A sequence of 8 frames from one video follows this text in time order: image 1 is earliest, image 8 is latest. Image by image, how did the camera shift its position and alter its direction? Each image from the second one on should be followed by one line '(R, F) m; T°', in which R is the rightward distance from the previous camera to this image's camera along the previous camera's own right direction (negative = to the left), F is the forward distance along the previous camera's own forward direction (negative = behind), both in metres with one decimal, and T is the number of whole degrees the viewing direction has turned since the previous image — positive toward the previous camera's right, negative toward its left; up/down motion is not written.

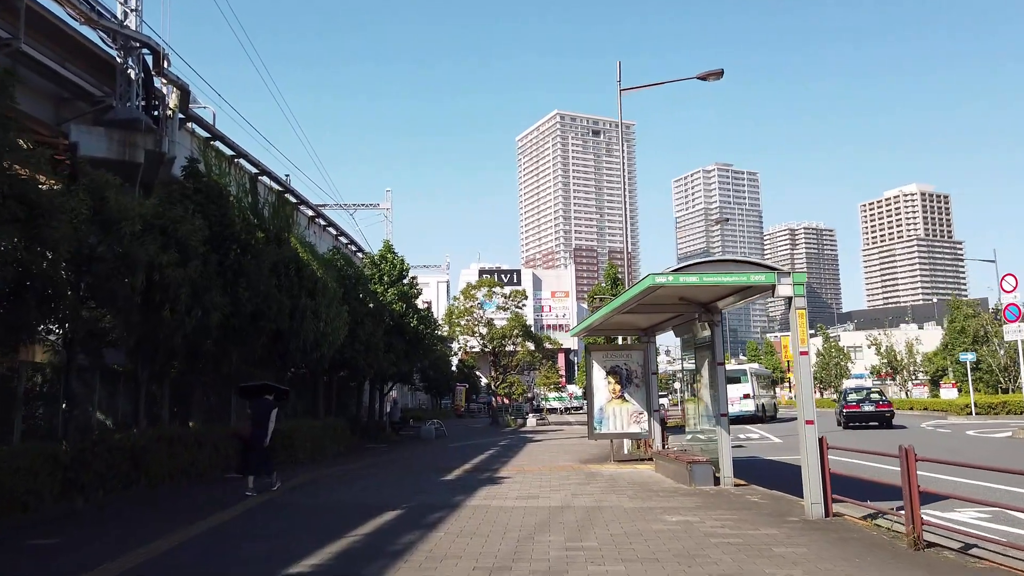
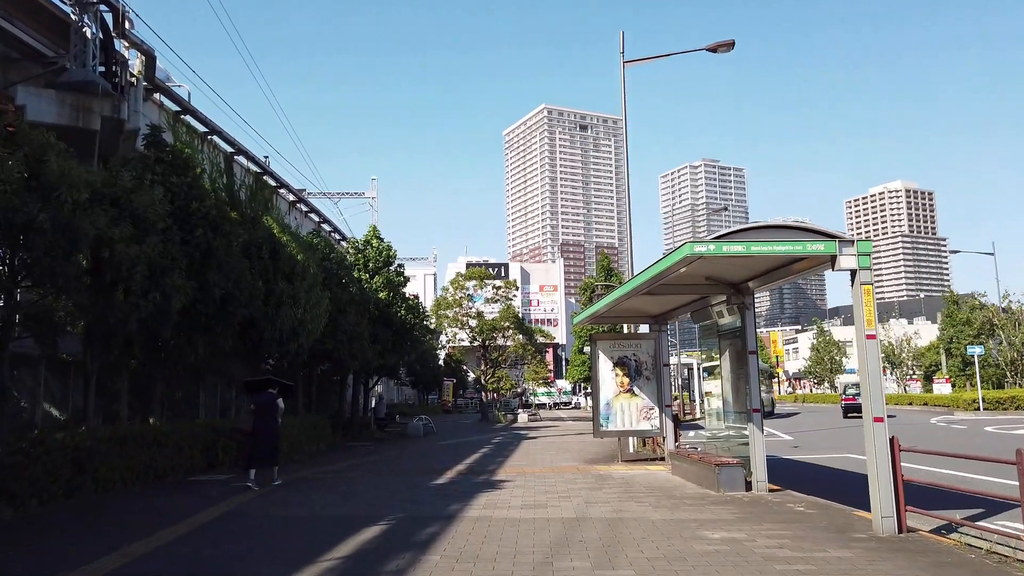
(-0.2, +1.6) m; +1°
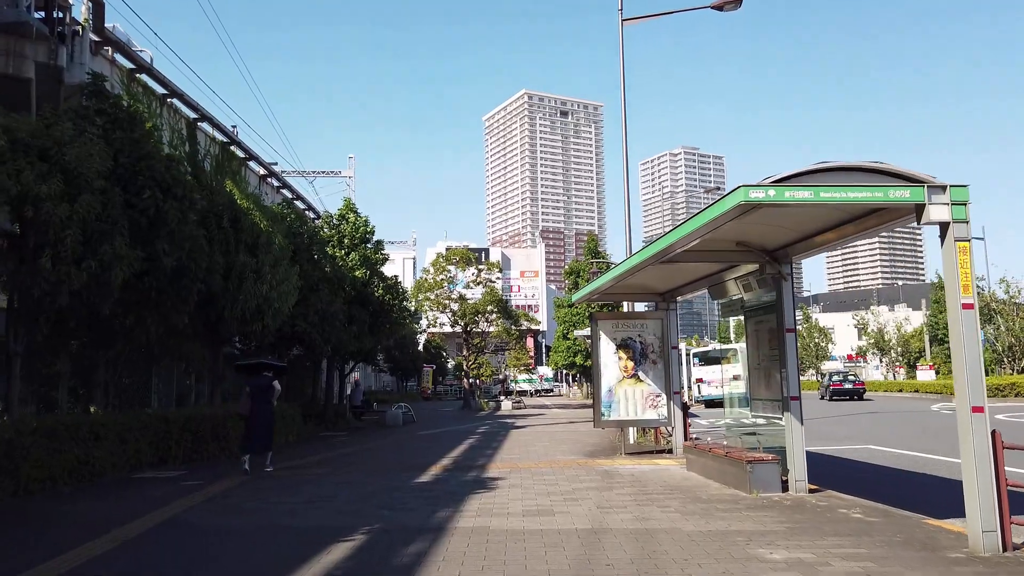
(-0.2, +1.7) m; +2°
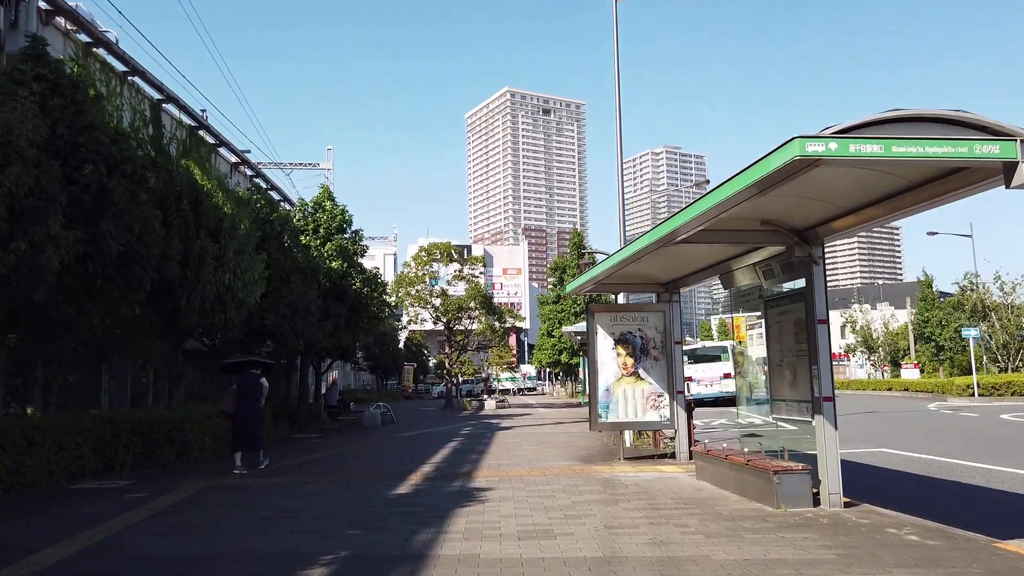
(-0.1, +1.3) m; +1°
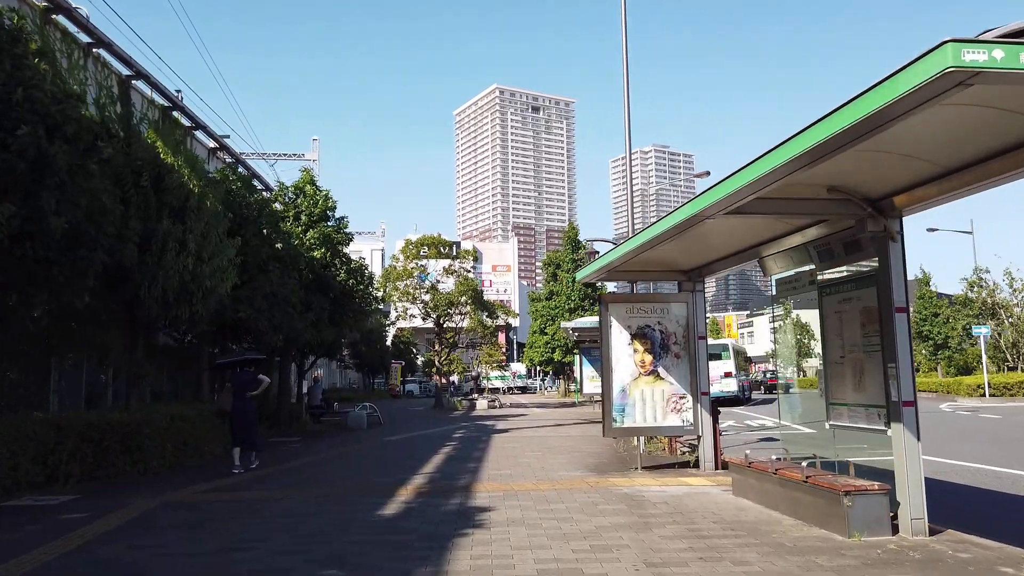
(-0.2, +1.5) m; +1°
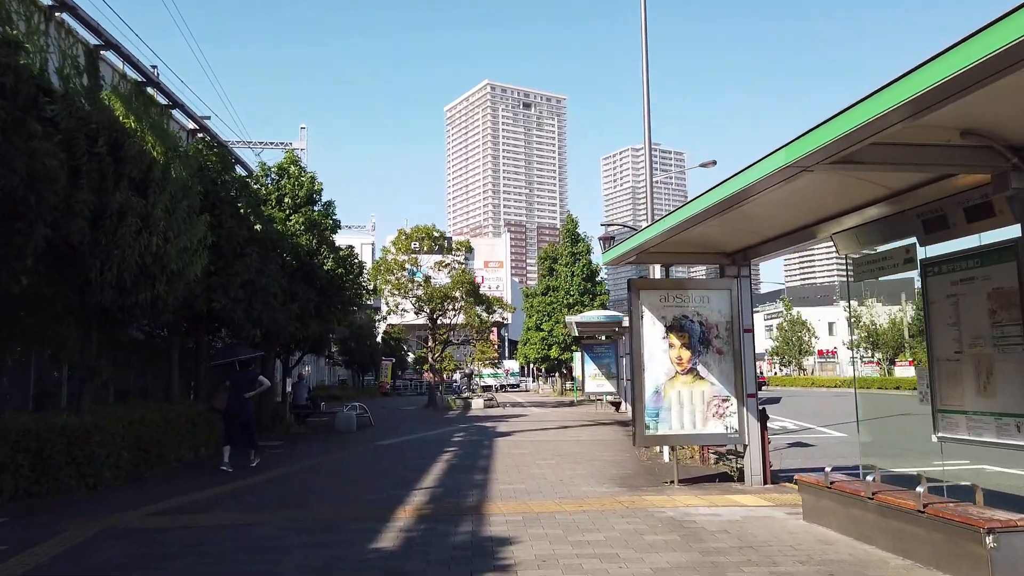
(-0.3, +1.6) m; +1°
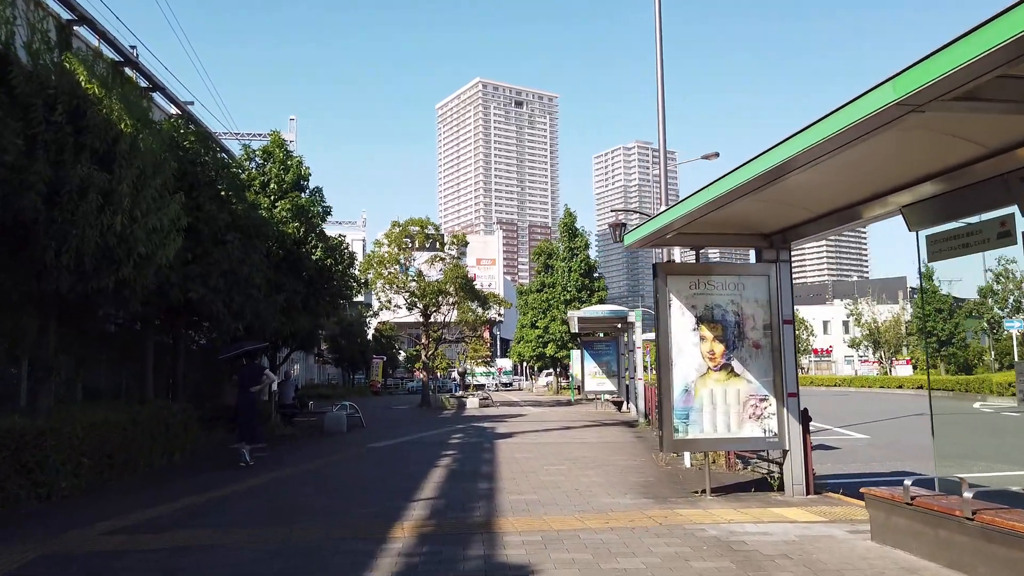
(-0.2, +1.1) m; +1°
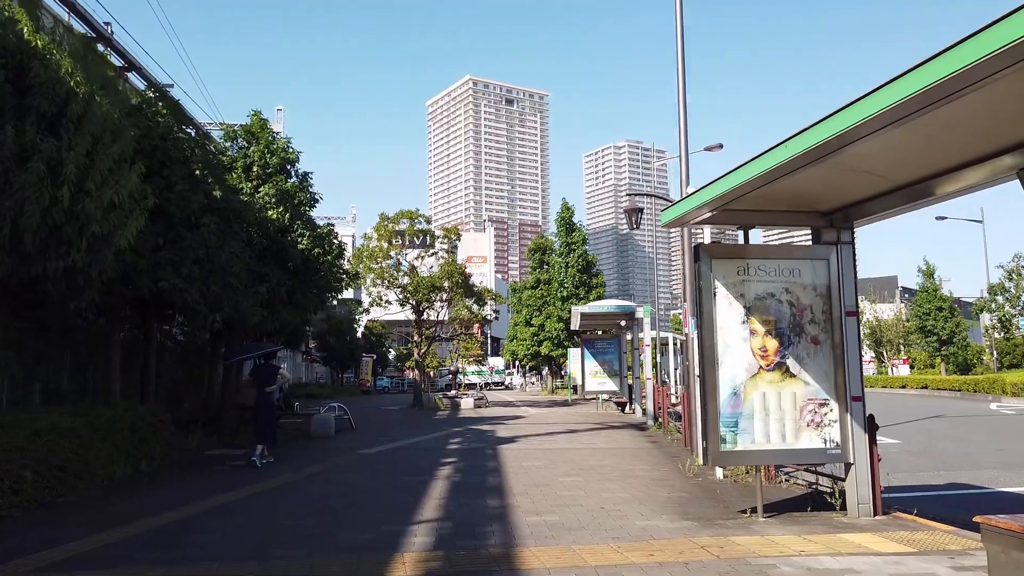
(-0.3, +1.3) m; +1°
